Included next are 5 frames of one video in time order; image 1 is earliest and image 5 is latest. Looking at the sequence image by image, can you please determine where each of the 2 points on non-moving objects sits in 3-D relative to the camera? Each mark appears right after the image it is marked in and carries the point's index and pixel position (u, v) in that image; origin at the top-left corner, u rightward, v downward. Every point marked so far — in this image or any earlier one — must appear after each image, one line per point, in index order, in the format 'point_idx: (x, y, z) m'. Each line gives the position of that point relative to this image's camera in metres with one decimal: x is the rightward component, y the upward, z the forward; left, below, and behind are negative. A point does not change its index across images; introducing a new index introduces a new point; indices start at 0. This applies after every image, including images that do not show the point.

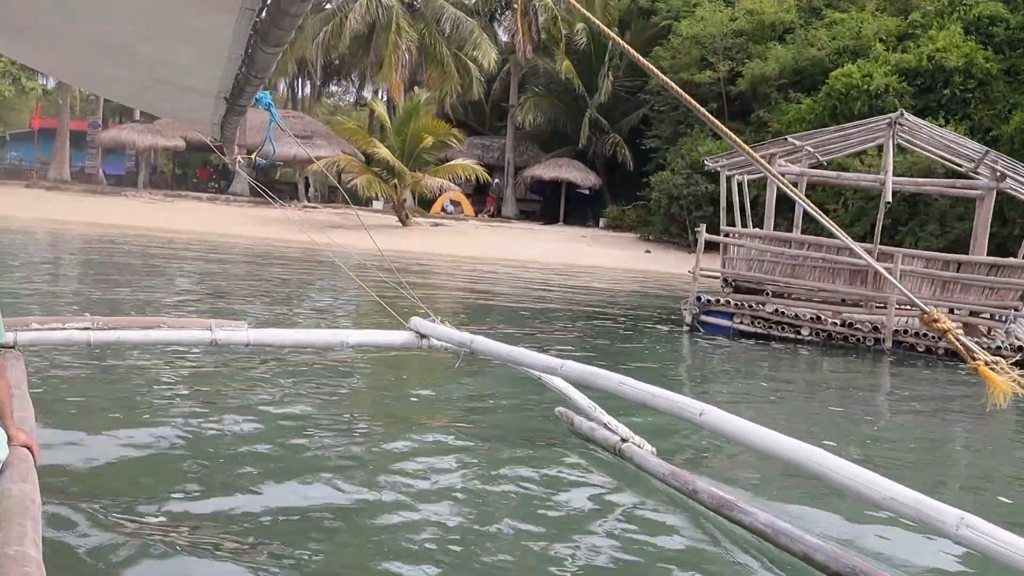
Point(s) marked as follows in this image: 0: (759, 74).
0: (+4.2, +3.6, +15.9) m
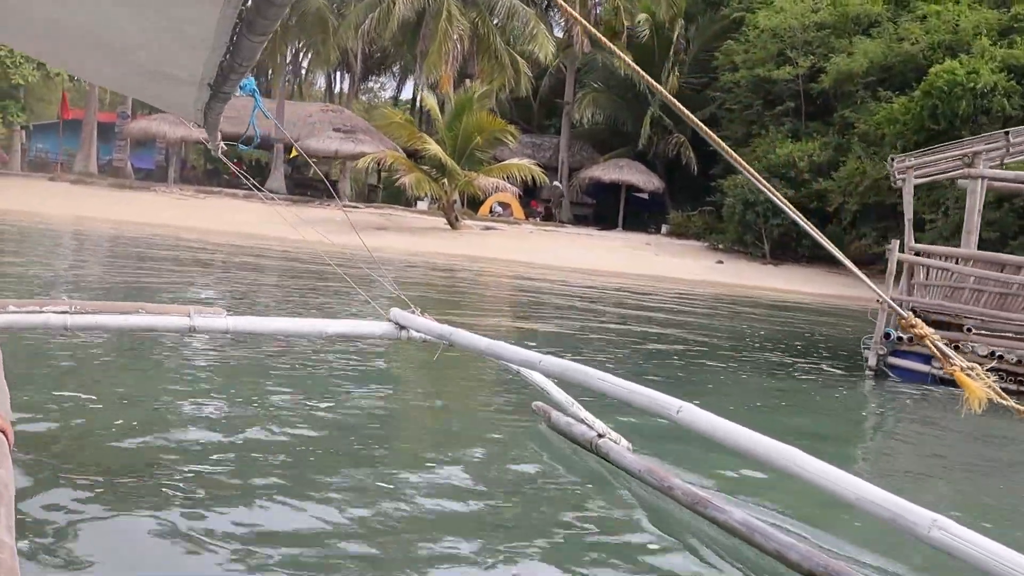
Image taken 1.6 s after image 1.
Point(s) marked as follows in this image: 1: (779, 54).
0: (+5.2, +3.4, +14.6) m
1: (+4.6, +4.0, +16.0) m
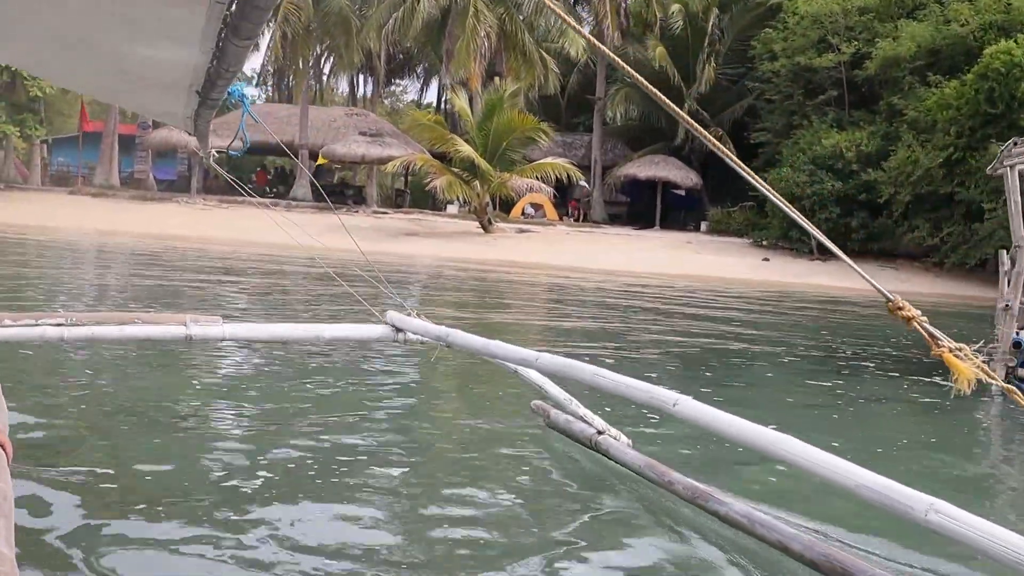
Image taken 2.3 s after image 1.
0: (+5.6, +3.5, +13.9) m
1: (+5.1, +4.0, +15.3) m
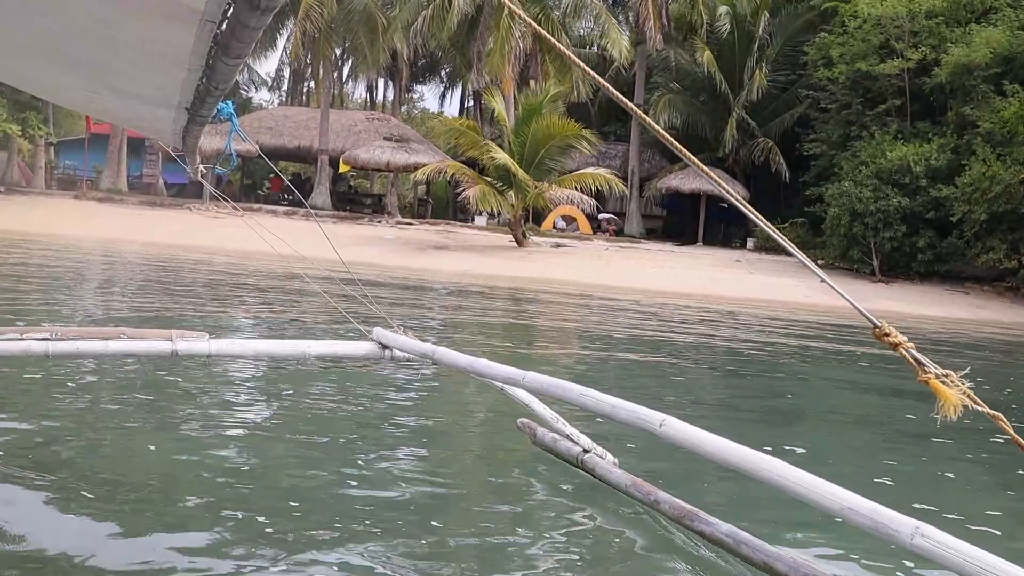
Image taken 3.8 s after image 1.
0: (+6.2, +3.1, +12.9) m
1: (+5.6, +3.7, +14.3) m
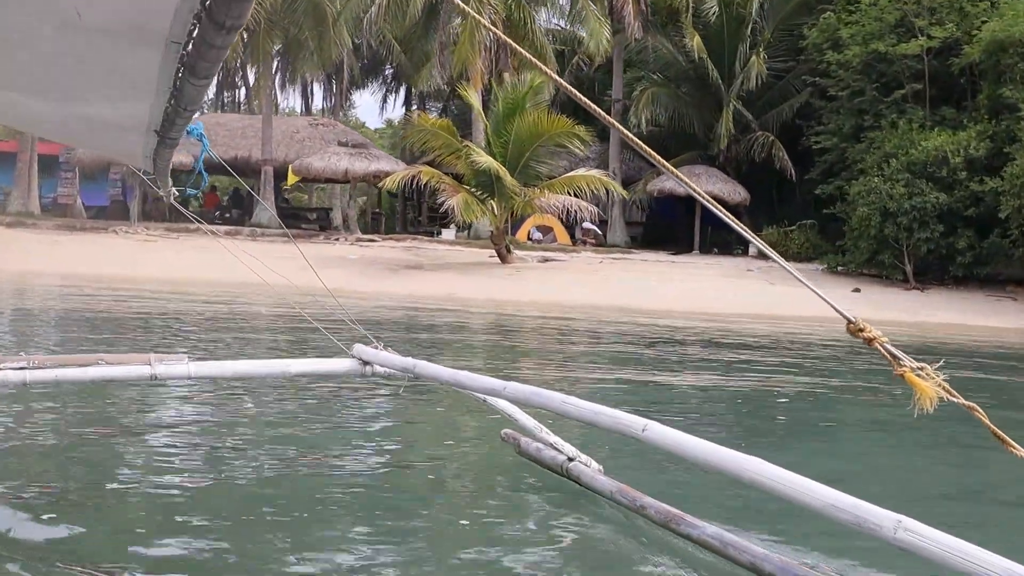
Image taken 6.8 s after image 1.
0: (+5.9, +3.1, +11.5) m
1: (+5.2, +3.6, +12.9) m
